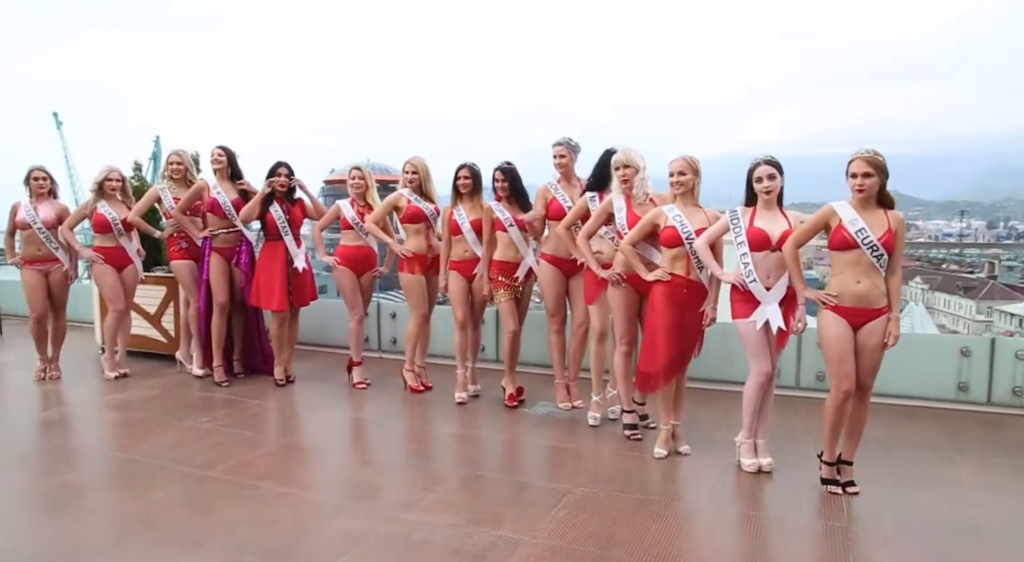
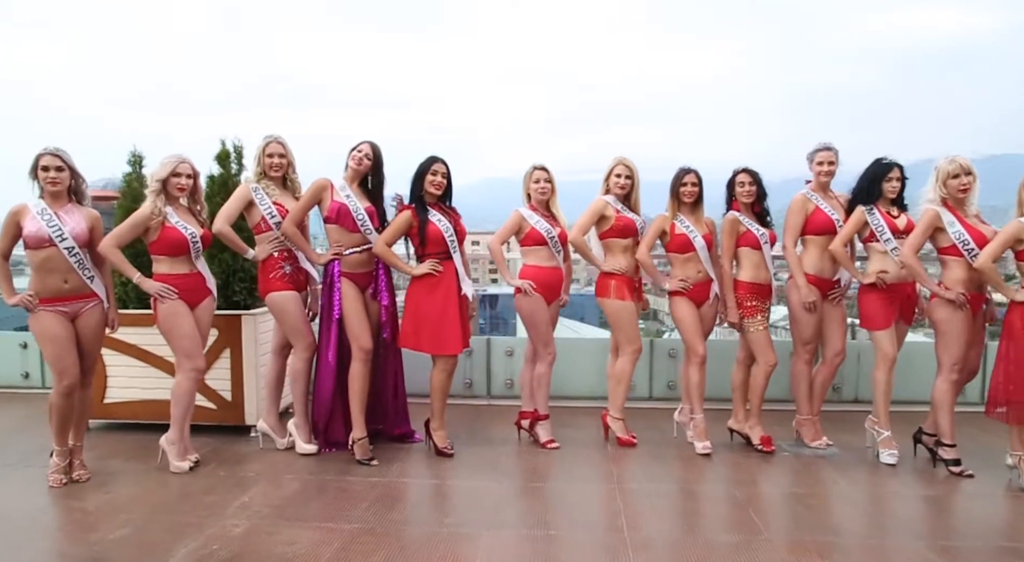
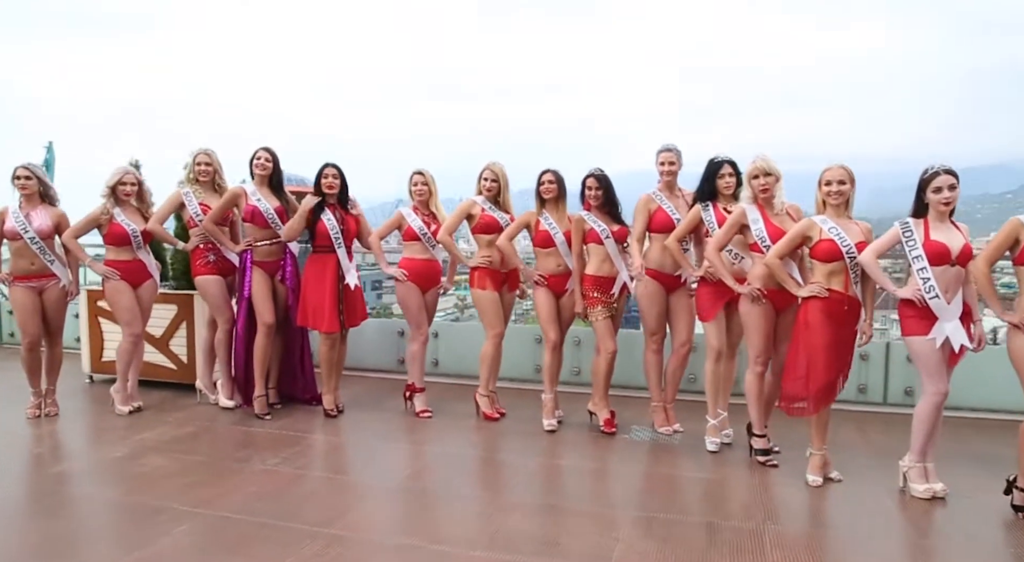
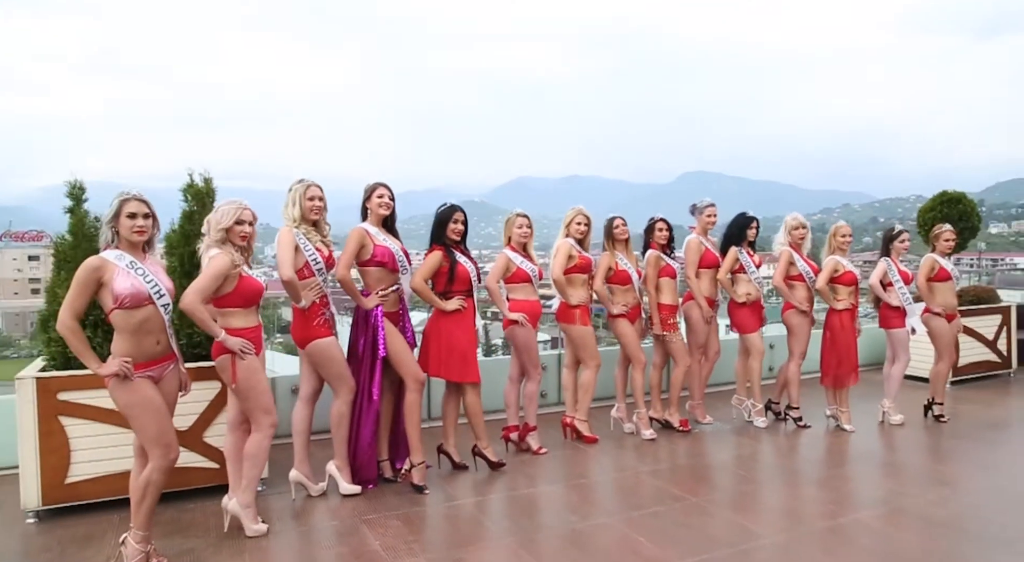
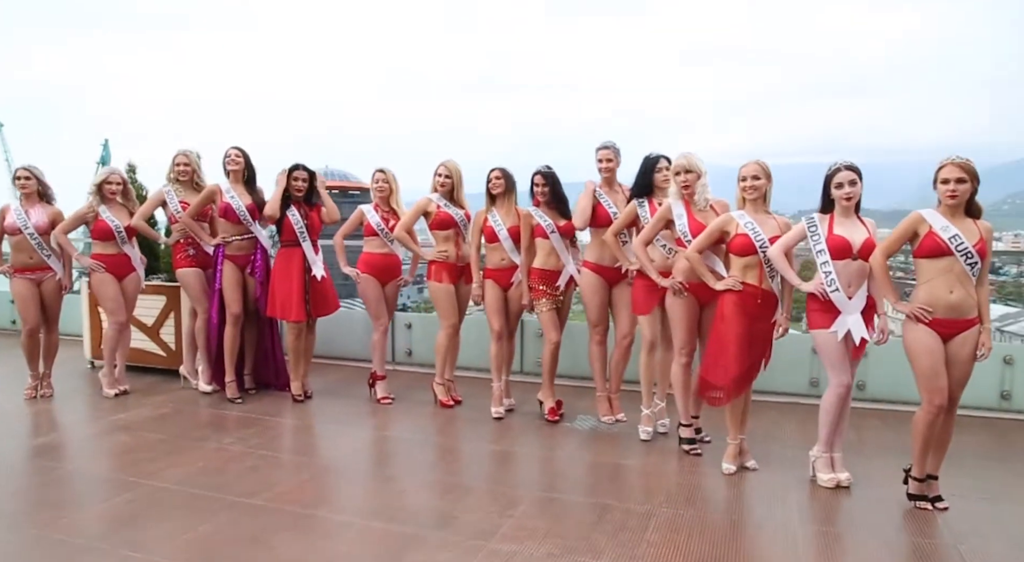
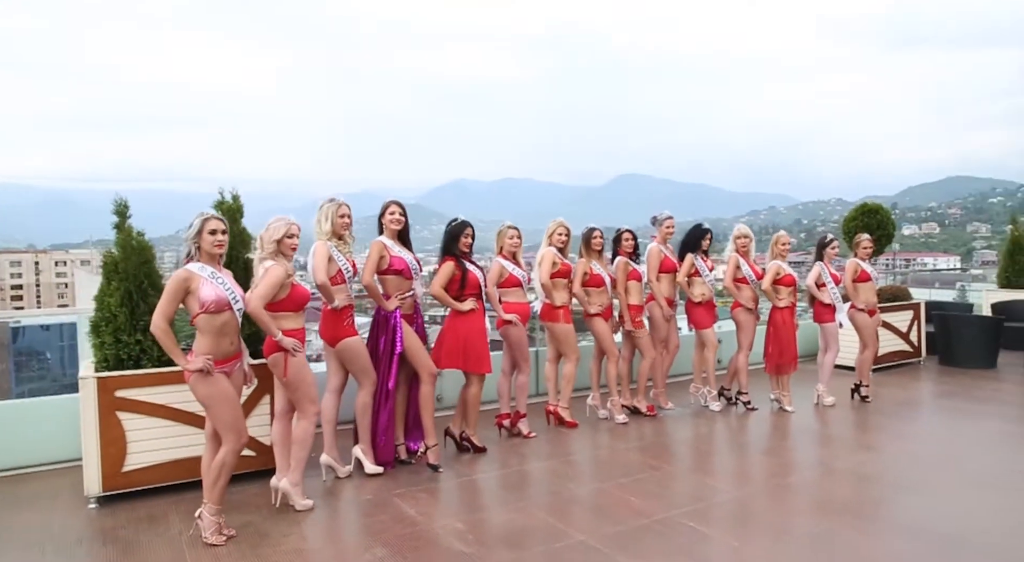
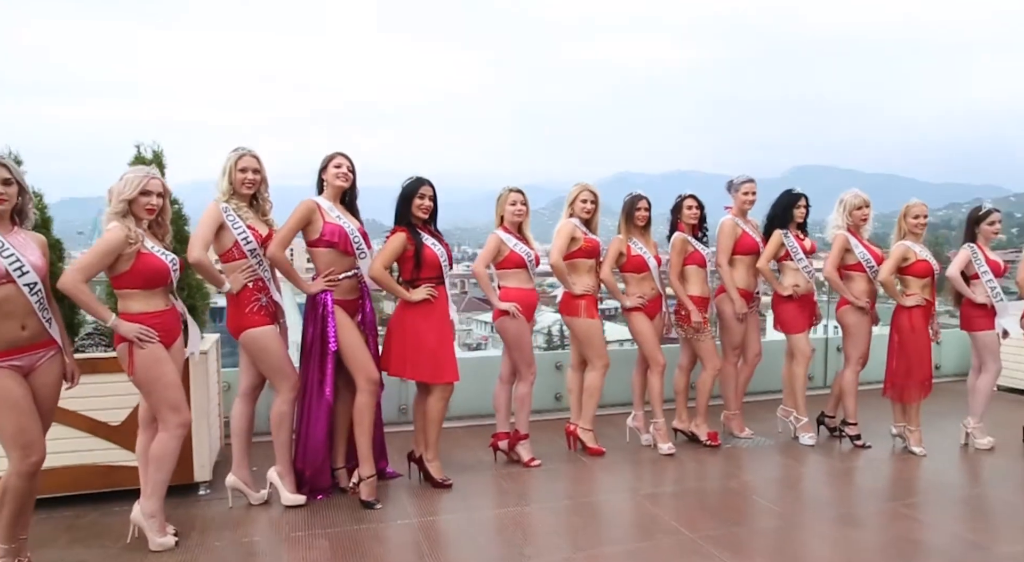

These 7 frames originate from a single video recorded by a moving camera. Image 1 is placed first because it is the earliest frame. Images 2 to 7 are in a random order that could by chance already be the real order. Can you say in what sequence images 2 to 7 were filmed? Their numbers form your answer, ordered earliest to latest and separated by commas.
5, 3, 2, 7, 4, 6
